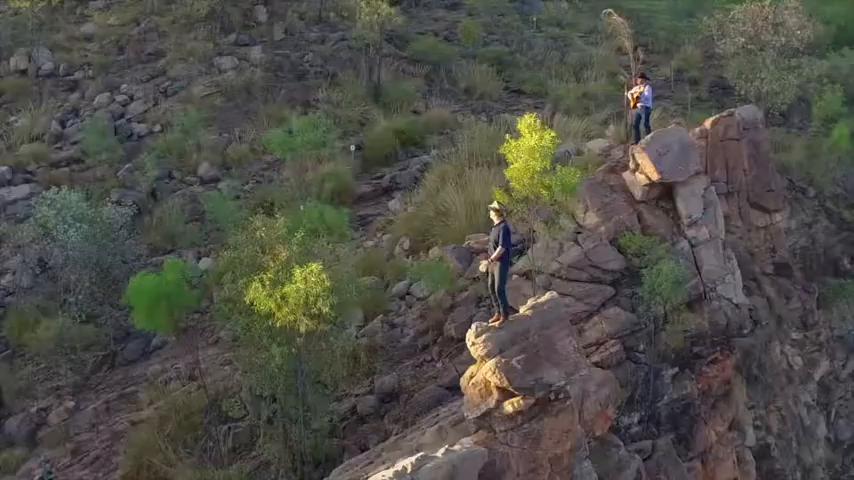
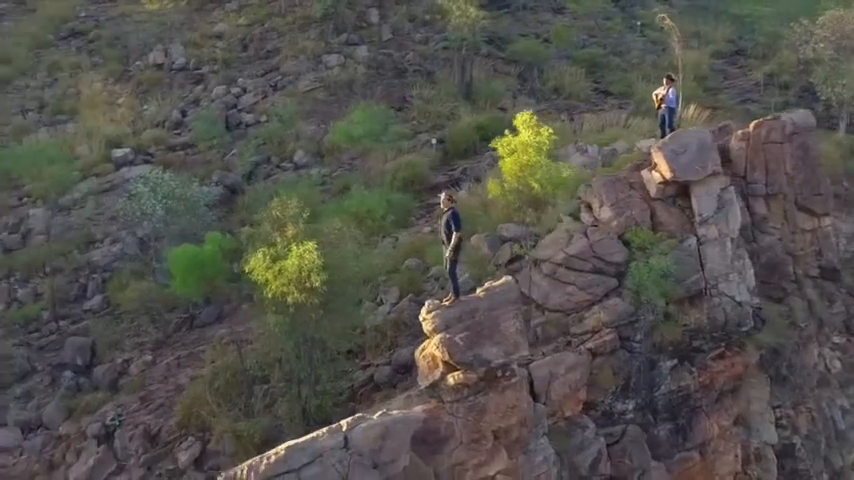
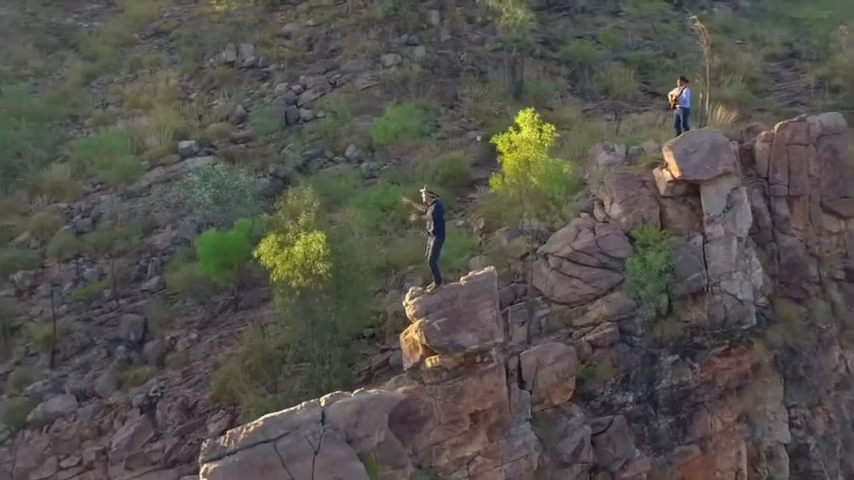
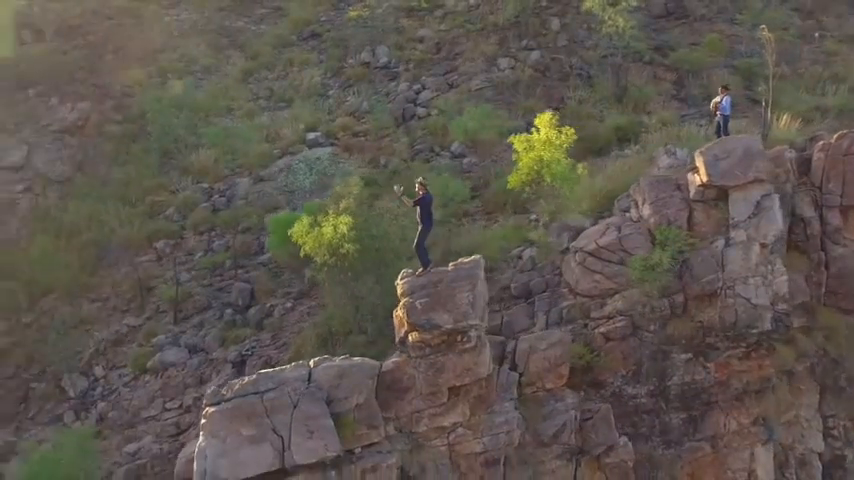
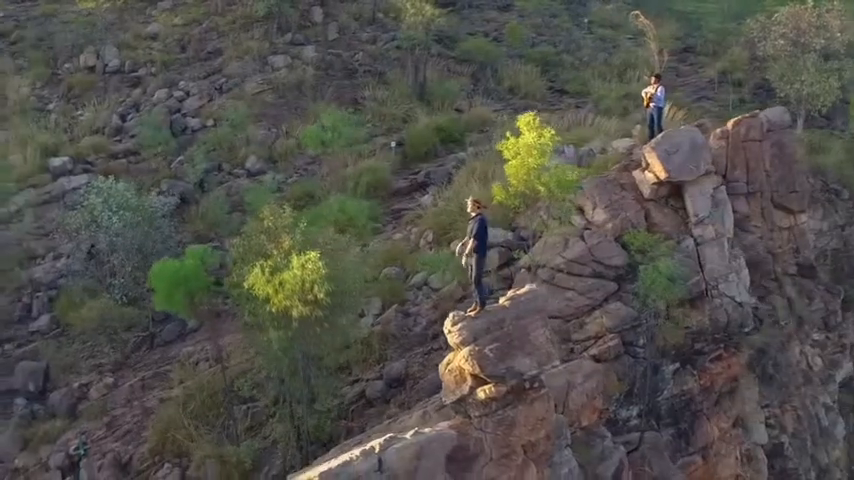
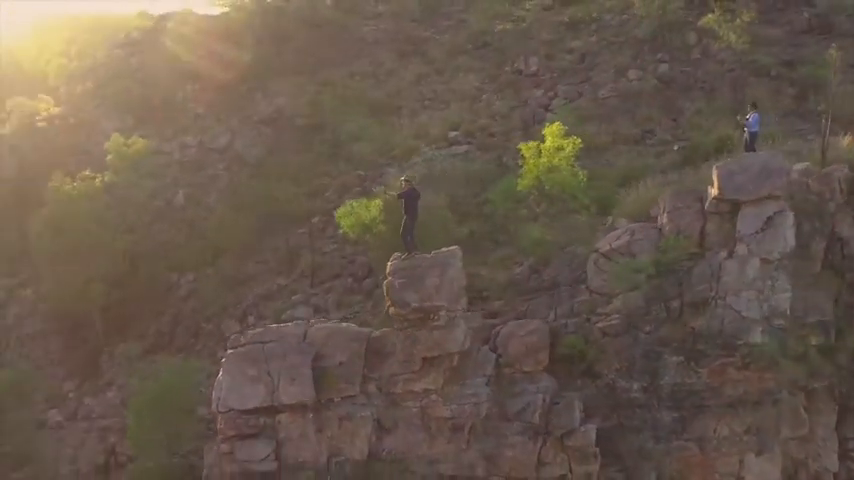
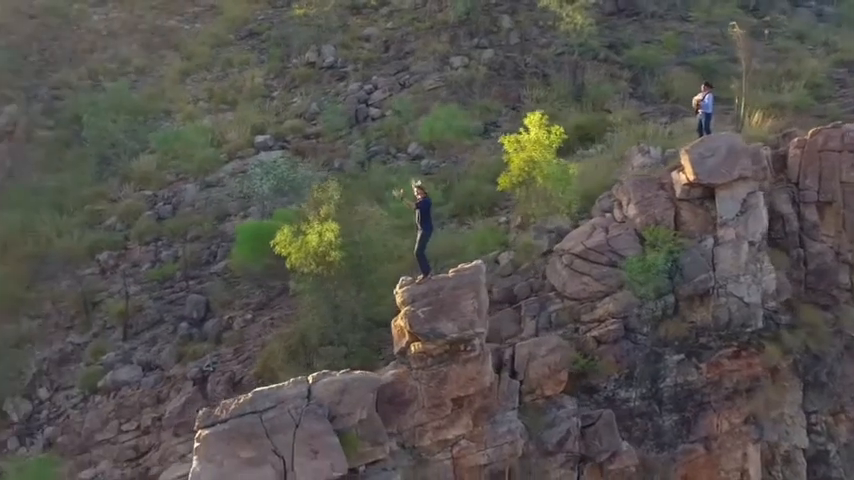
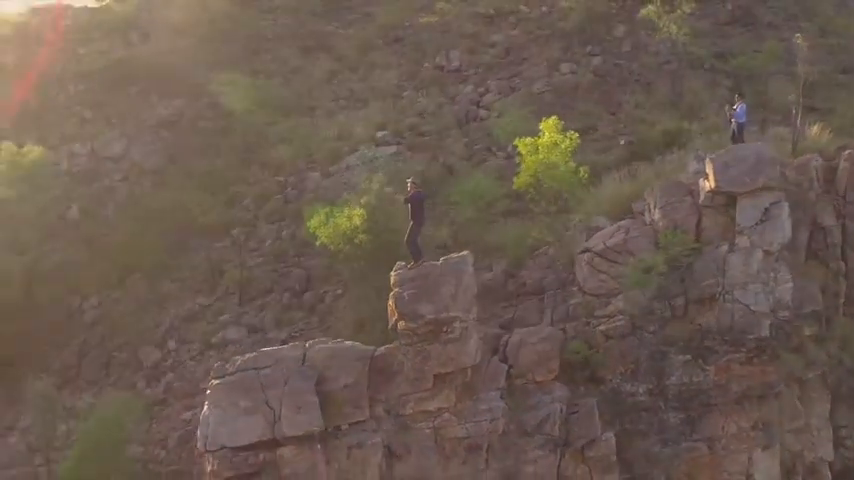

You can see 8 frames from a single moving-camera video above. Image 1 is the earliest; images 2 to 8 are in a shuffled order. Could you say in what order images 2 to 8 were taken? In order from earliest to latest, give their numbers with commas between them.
5, 2, 3, 7, 4, 8, 6
